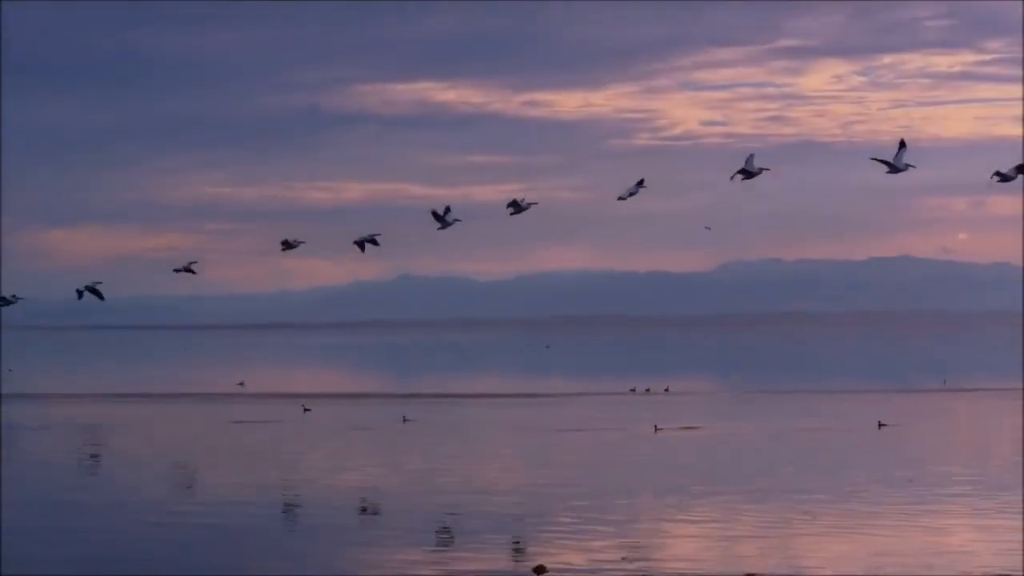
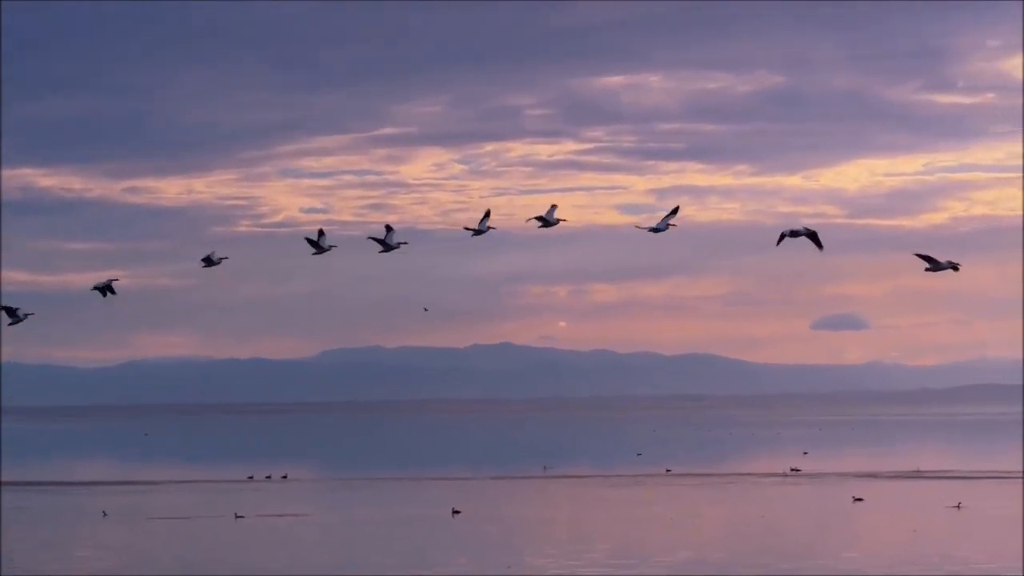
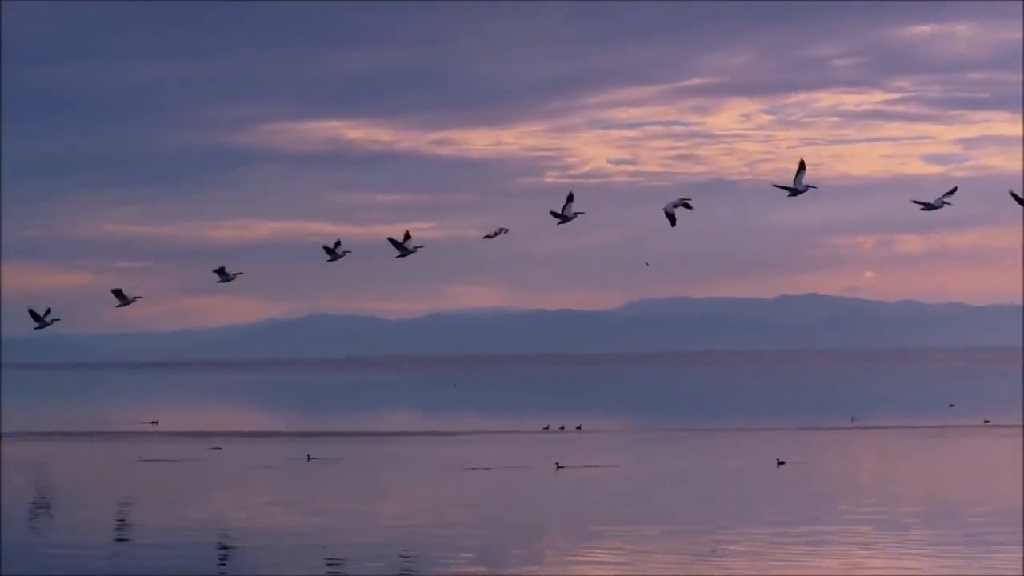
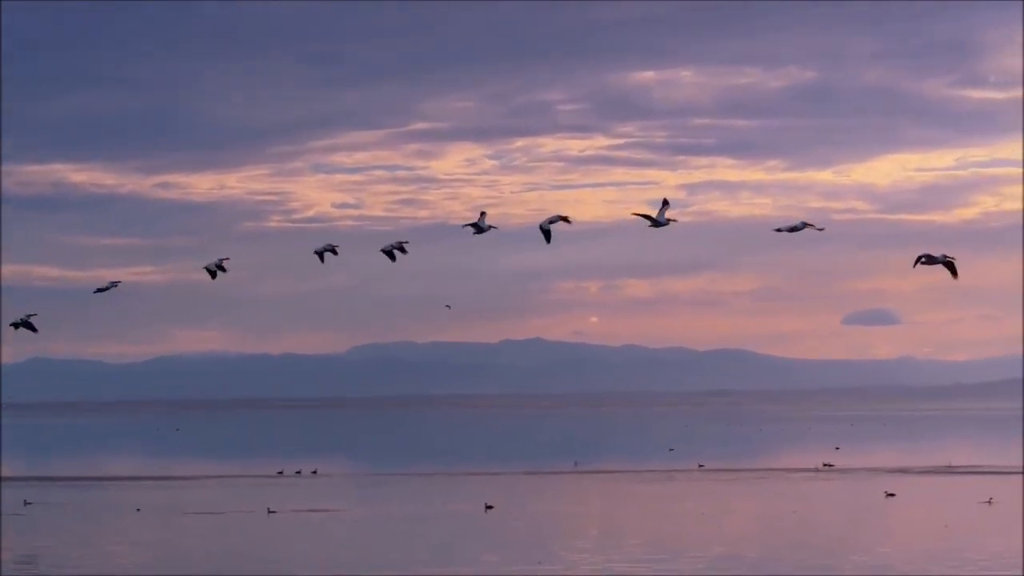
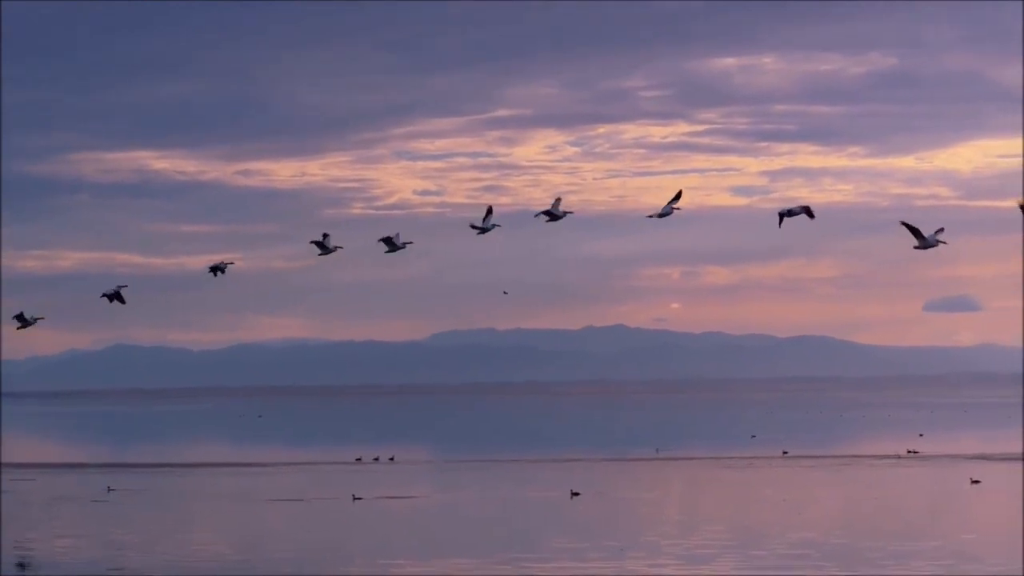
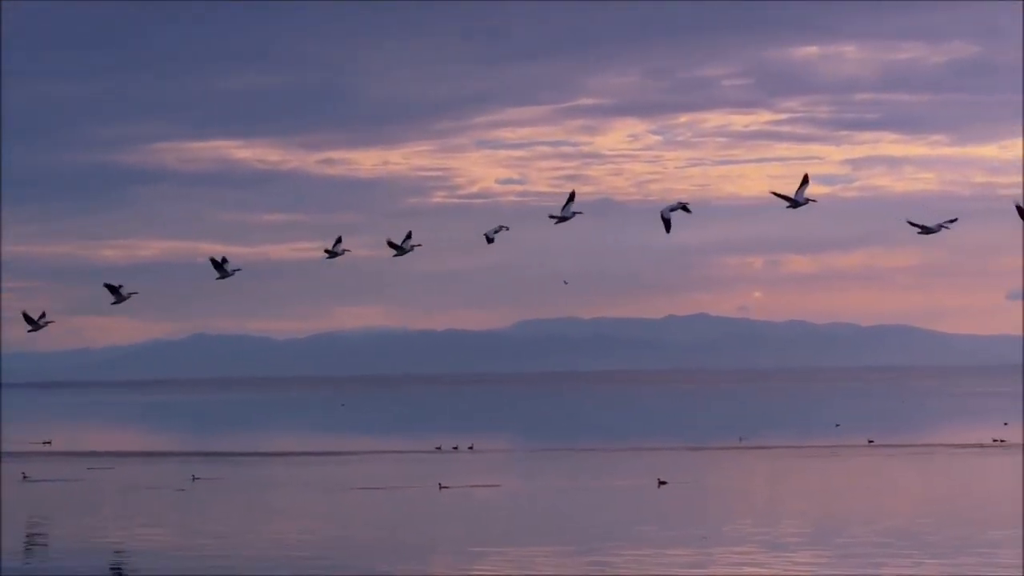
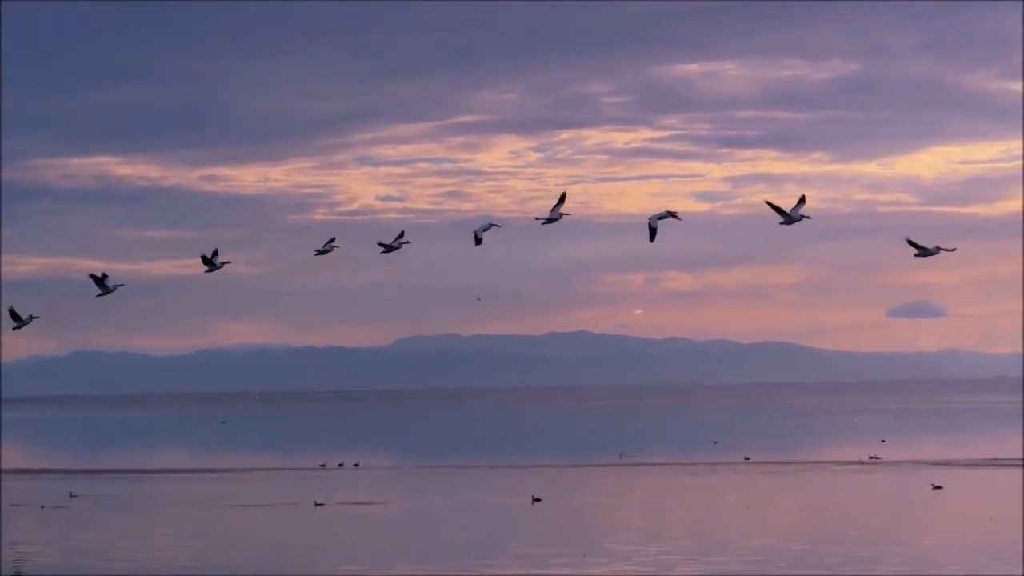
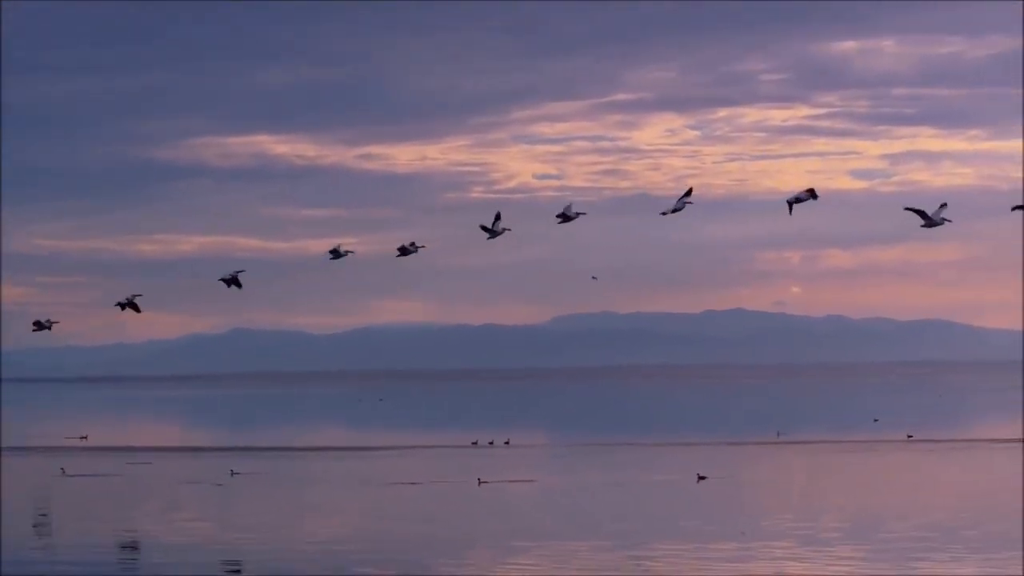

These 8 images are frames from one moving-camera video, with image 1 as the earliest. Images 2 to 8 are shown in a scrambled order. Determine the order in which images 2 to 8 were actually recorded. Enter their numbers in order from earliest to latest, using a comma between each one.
3, 8, 6, 5, 7, 4, 2
